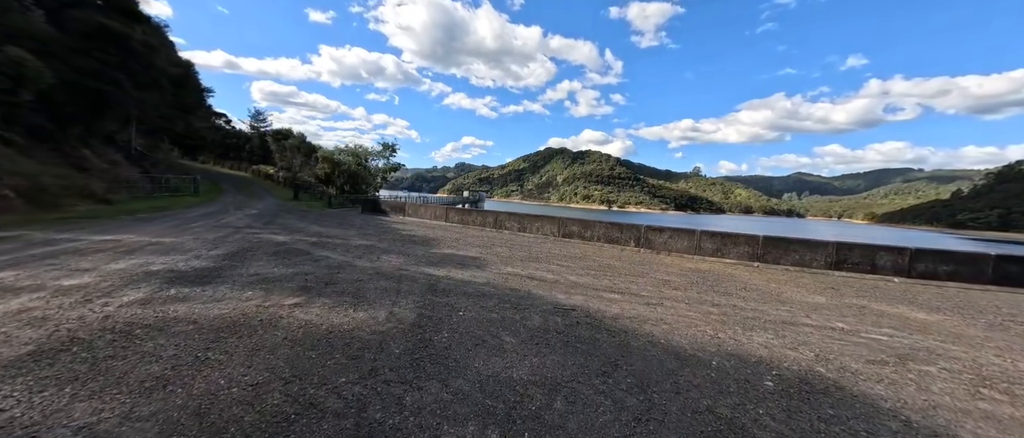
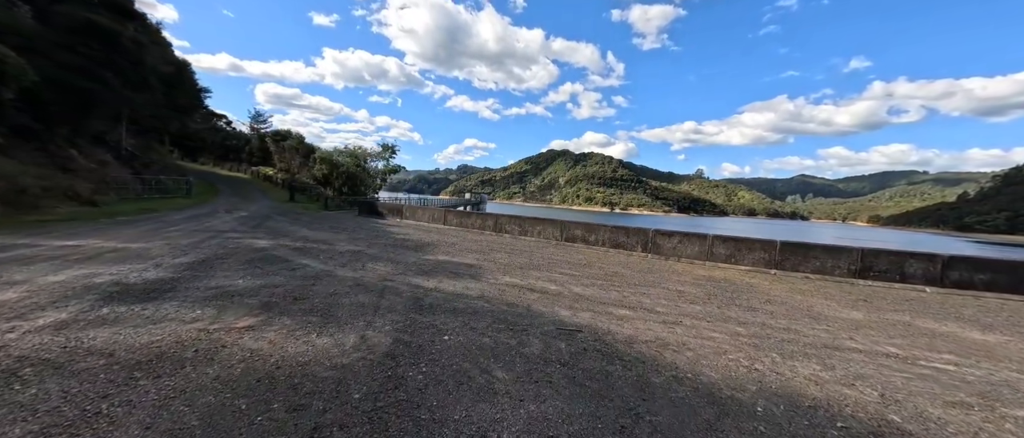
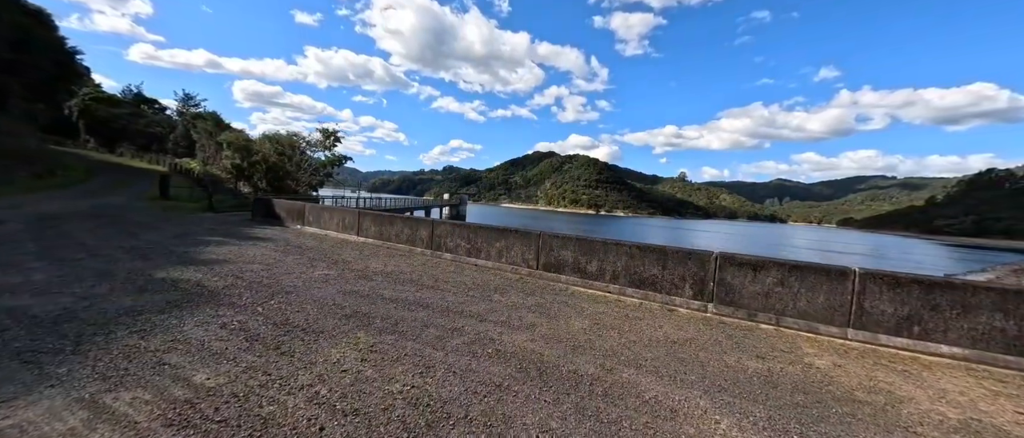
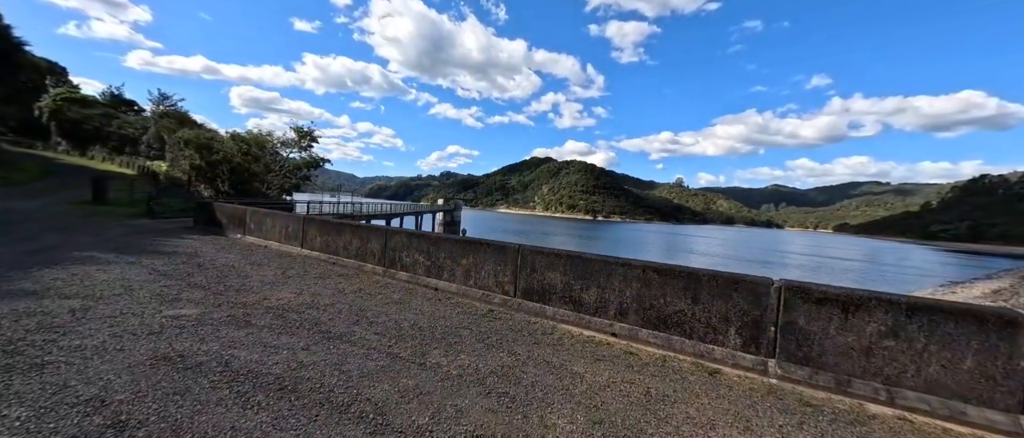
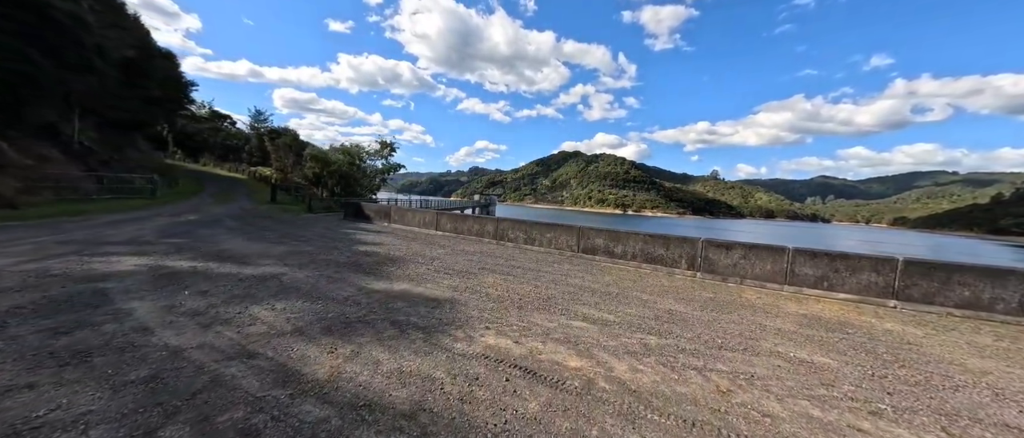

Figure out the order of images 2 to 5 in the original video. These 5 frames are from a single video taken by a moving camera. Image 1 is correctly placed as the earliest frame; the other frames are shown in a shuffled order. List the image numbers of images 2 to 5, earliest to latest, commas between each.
2, 5, 3, 4
